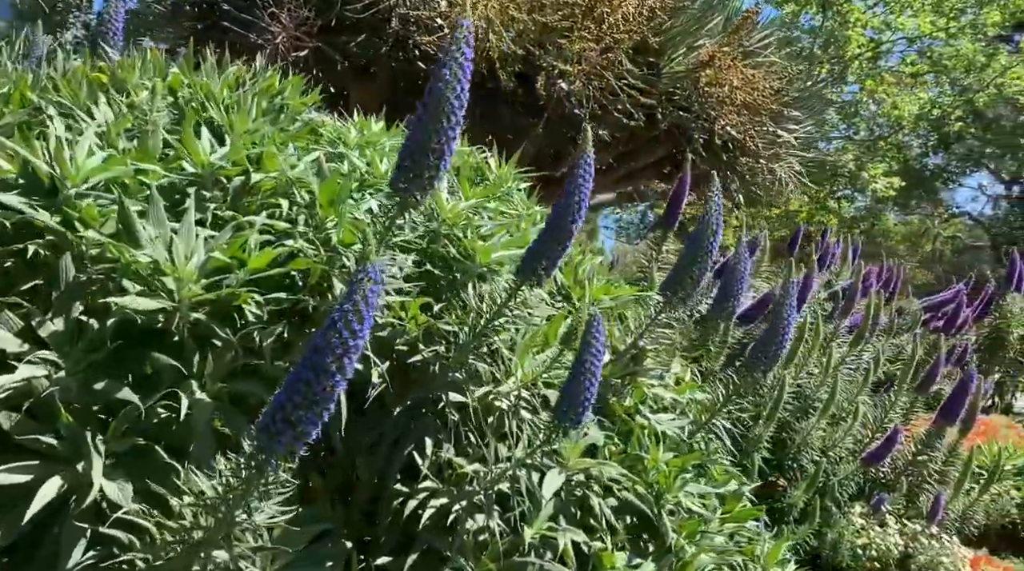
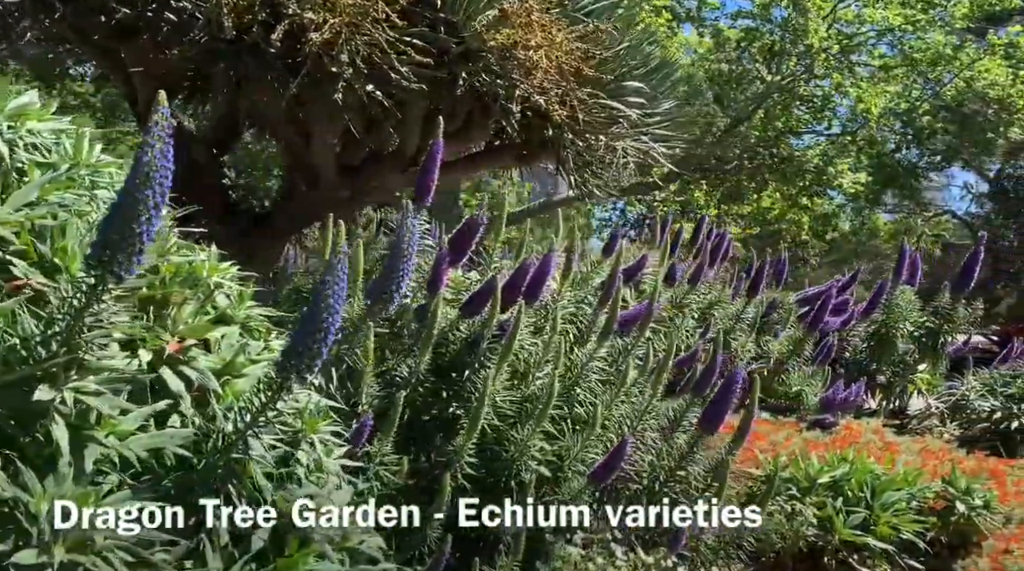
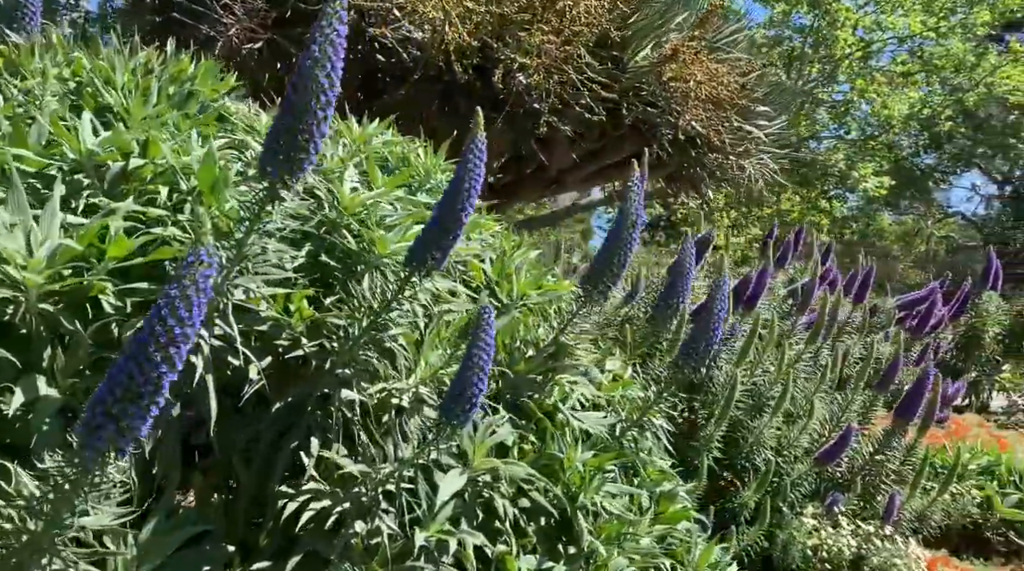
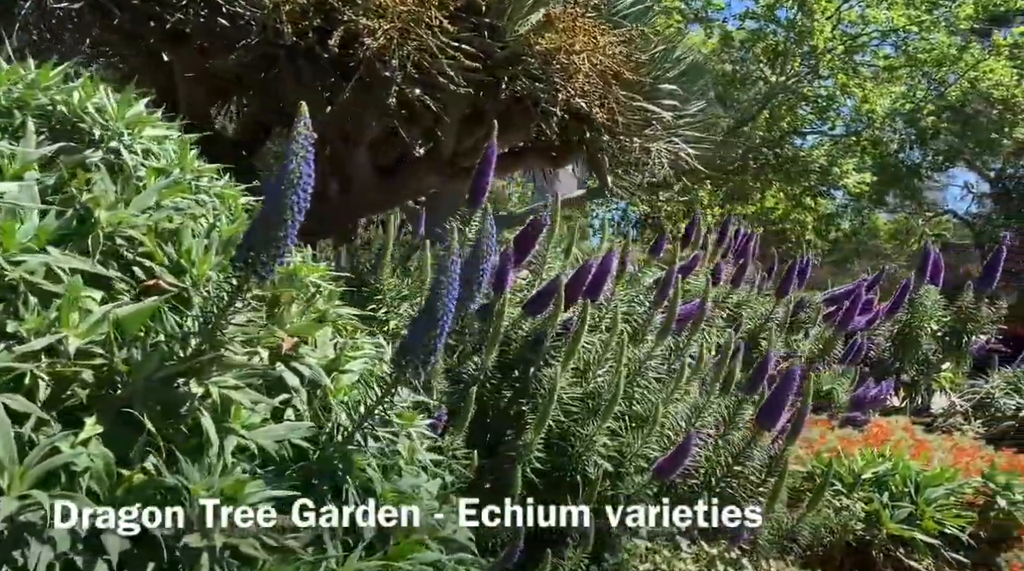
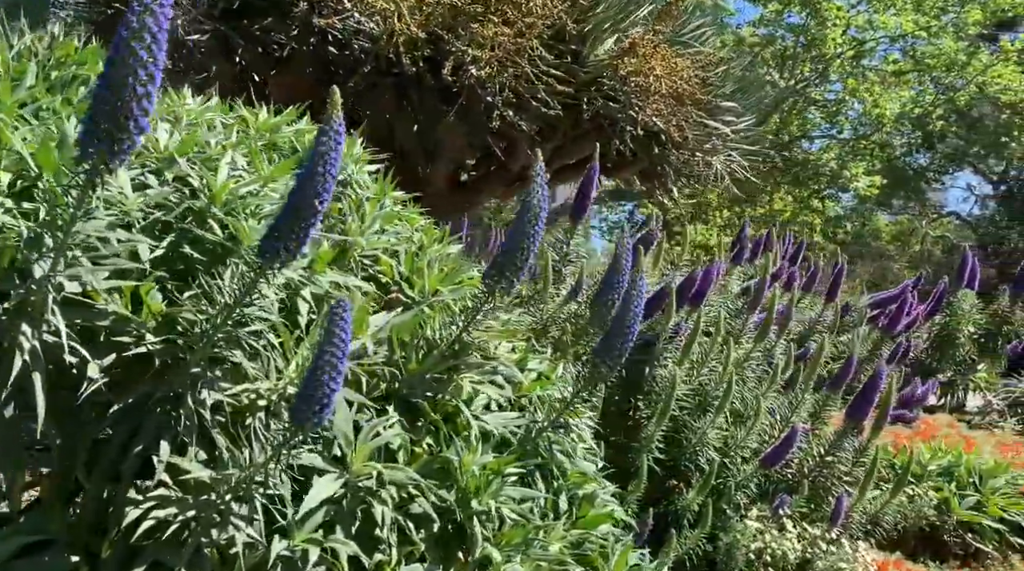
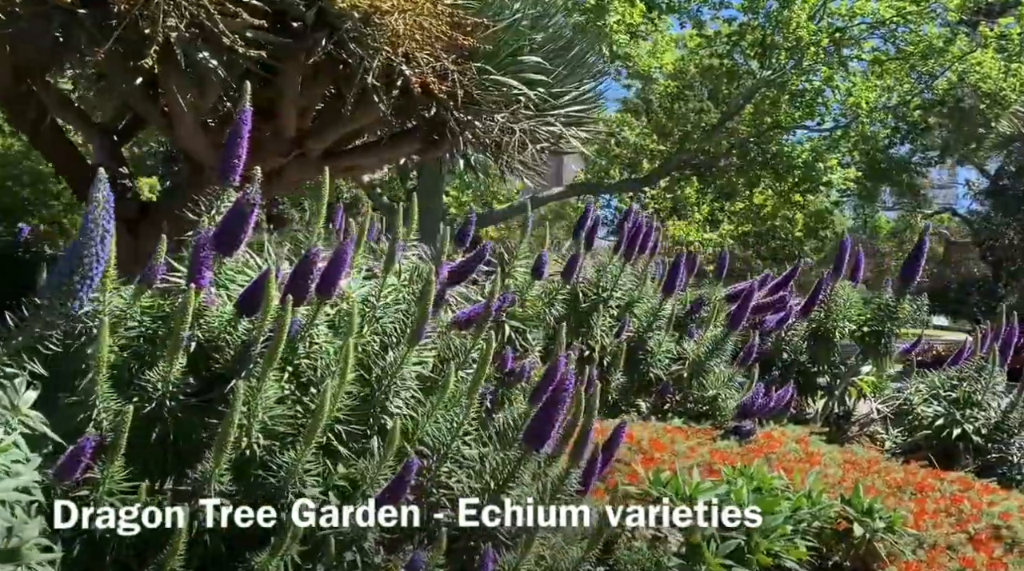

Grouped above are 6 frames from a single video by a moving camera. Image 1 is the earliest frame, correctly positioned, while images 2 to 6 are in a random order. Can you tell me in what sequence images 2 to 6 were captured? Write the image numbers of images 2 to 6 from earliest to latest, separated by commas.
3, 5, 4, 2, 6
